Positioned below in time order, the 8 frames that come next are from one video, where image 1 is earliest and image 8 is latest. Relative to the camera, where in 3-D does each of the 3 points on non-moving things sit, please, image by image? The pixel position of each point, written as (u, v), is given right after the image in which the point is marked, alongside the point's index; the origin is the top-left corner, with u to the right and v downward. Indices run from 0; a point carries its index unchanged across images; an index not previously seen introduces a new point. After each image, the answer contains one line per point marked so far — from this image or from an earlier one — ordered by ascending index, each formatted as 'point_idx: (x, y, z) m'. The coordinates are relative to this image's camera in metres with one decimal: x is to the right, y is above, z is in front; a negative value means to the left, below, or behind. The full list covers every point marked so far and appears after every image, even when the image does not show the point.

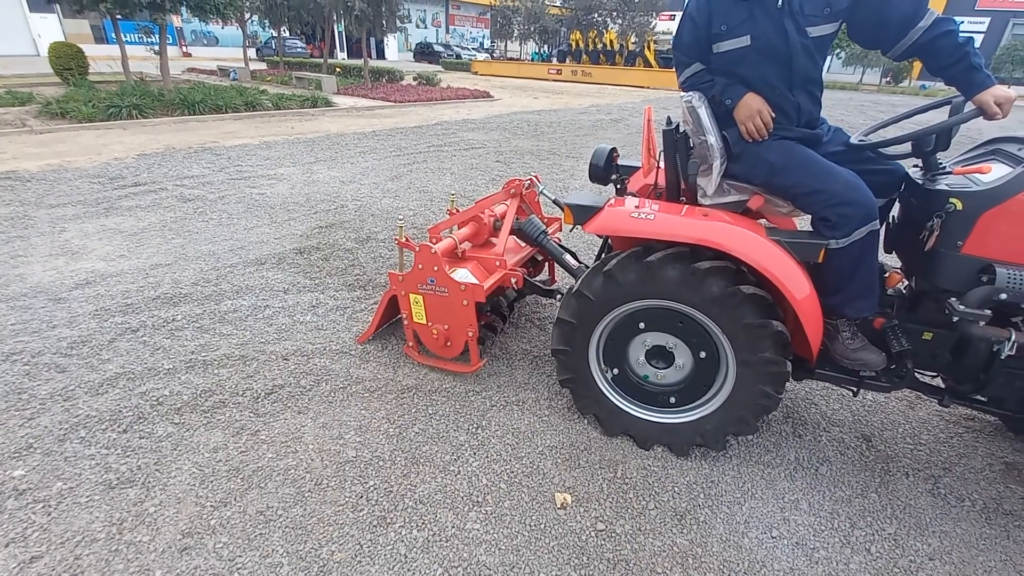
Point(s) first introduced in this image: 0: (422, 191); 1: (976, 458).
0: (-1.1, +1.2, +6.2) m
1: (+2.3, -0.8, +2.5) m
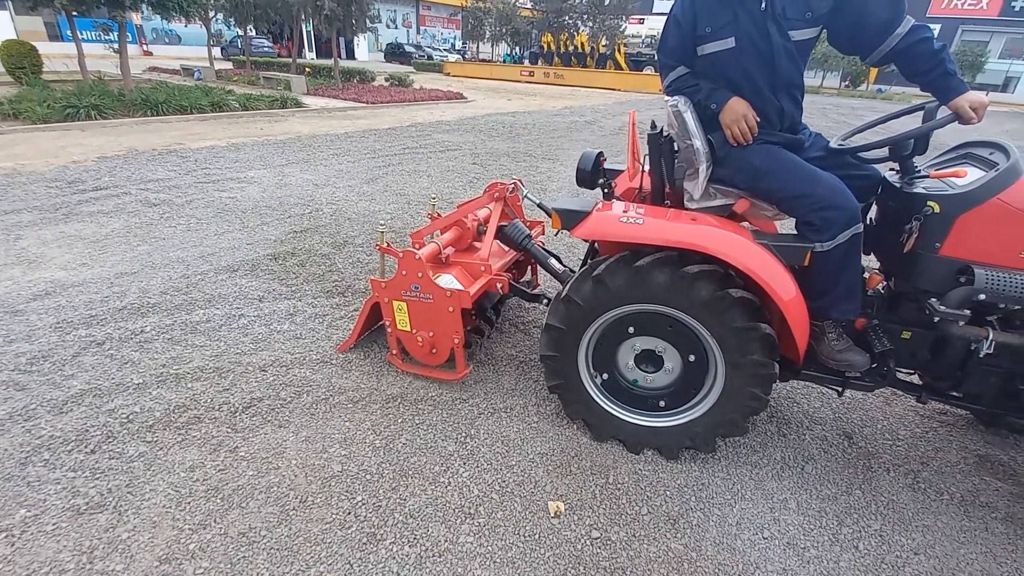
0: (-1.4, +1.1, +6.1) m
1: (+2.2, -0.8, +2.6) m
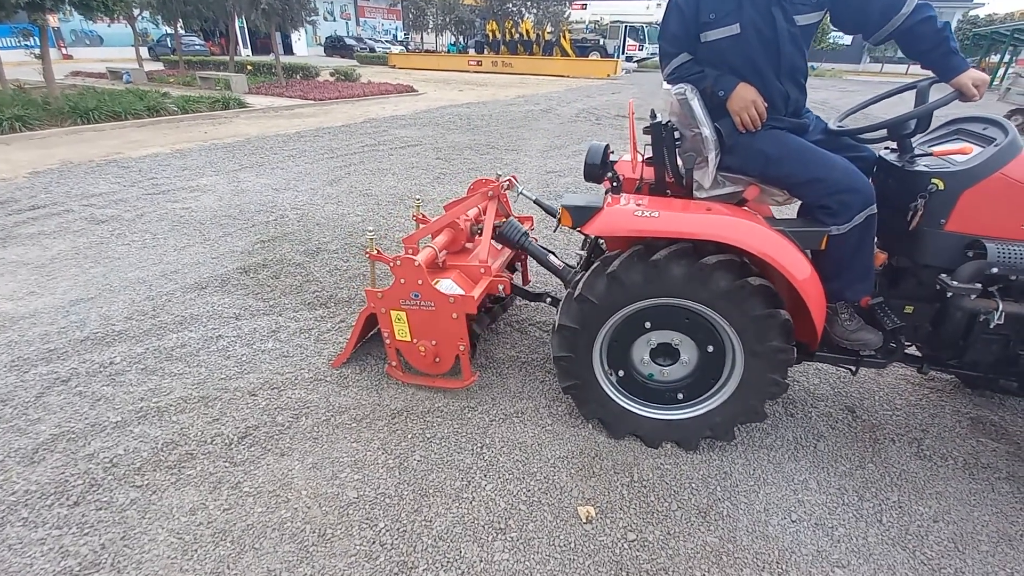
0: (-1.7, +1.1, +5.9) m
1: (+2.3, -0.7, +2.7) m
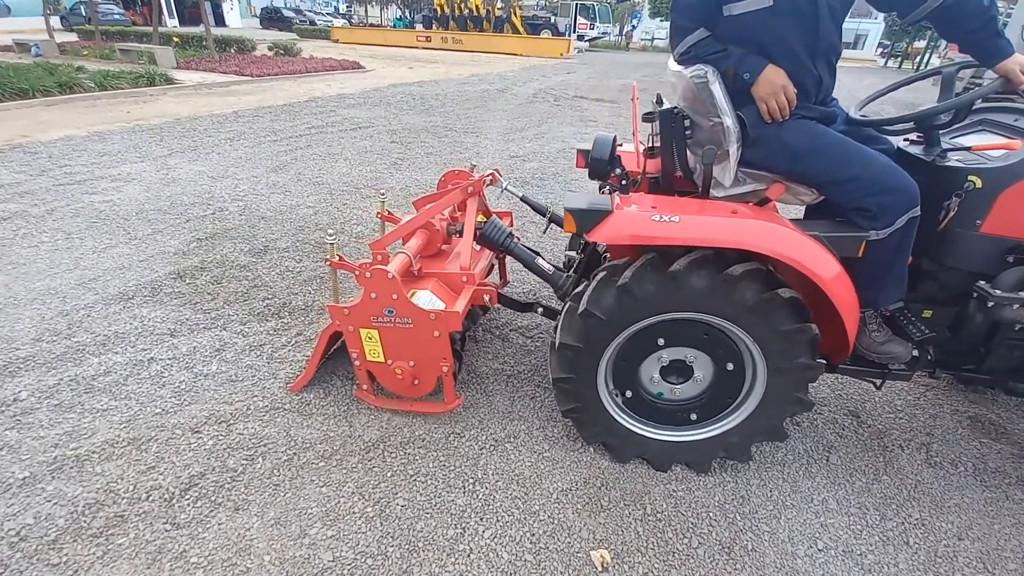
0: (-2.1, +1.1, +5.4) m
1: (+2.2, -0.7, +2.6) m
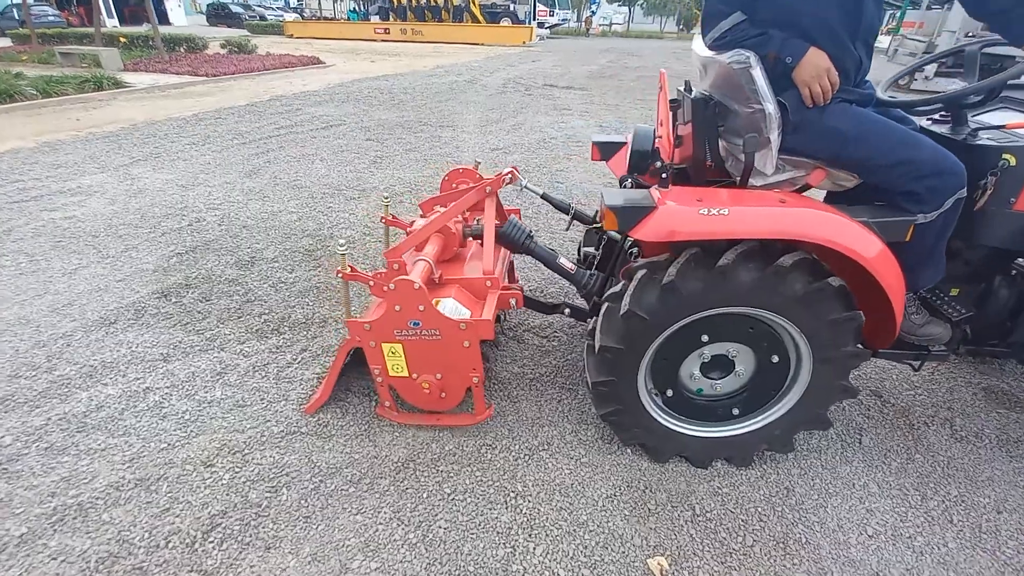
0: (-2.2, +1.0, +5.1) m
1: (+2.3, -0.5, +2.7) m
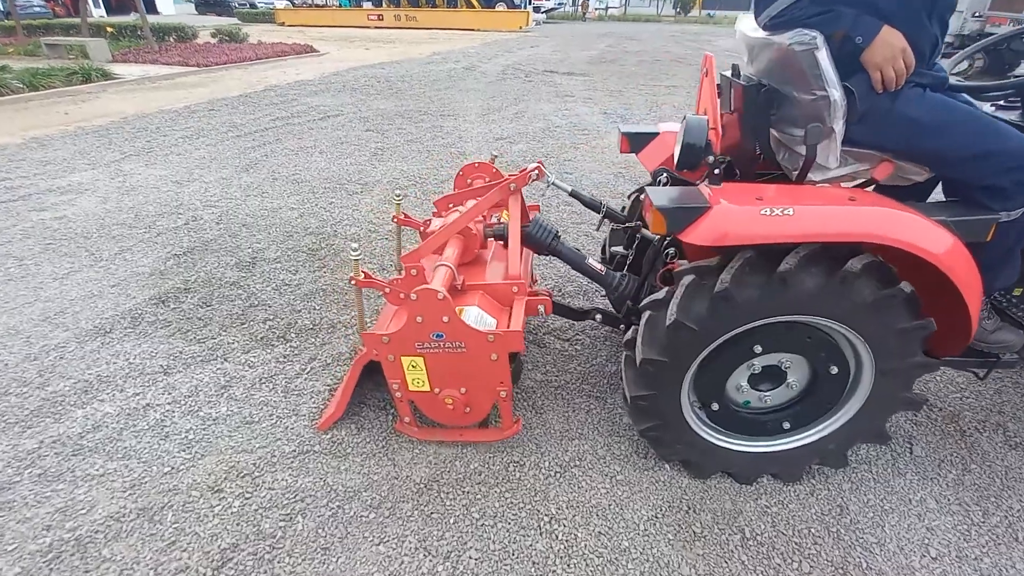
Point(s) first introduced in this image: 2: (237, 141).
0: (-2.1, +1.0, +4.9) m
1: (+2.5, -0.5, +2.5) m
2: (-3.2, +1.7, +6.0) m
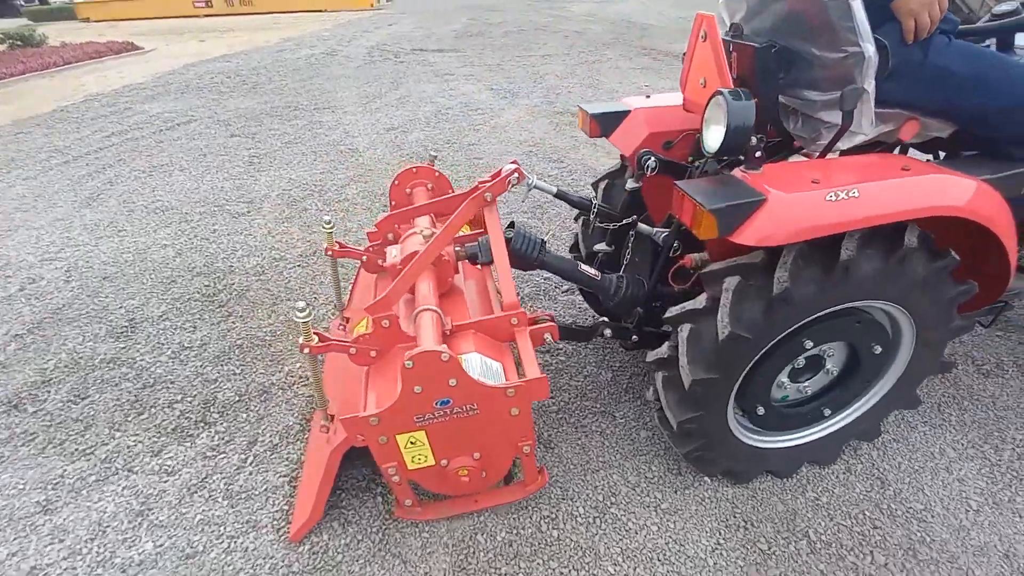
0: (-2.8, +0.6, +4.0) m
1: (+2.4, -0.2, +2.7) m
2: (-4.3, +1.1, +4.9) m
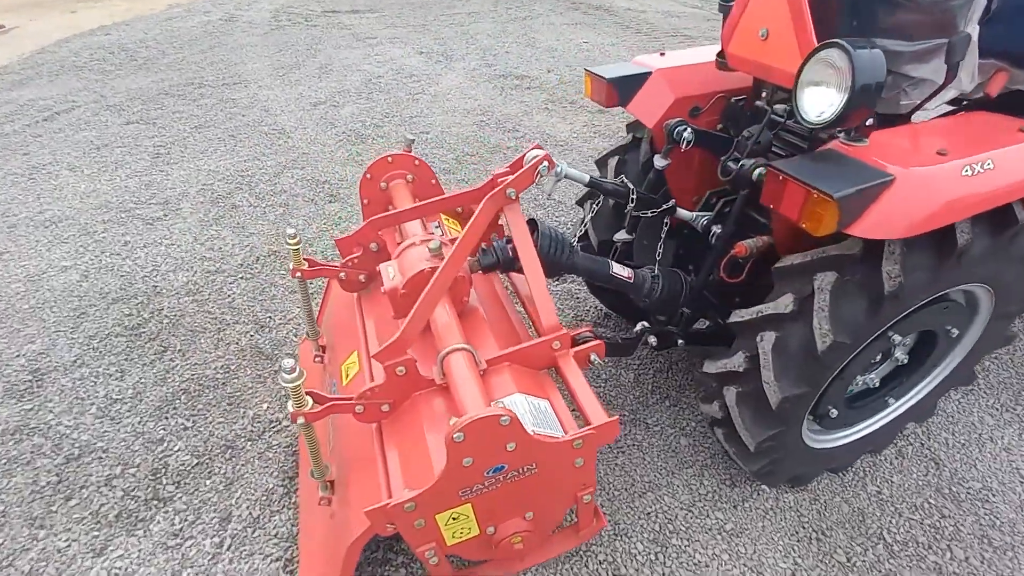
0: (-3.0, +0.4, +3.3) m
1: (+2.3, +0.1, +2.6) m
2: (-4.6, +0.8, +3.9) m
